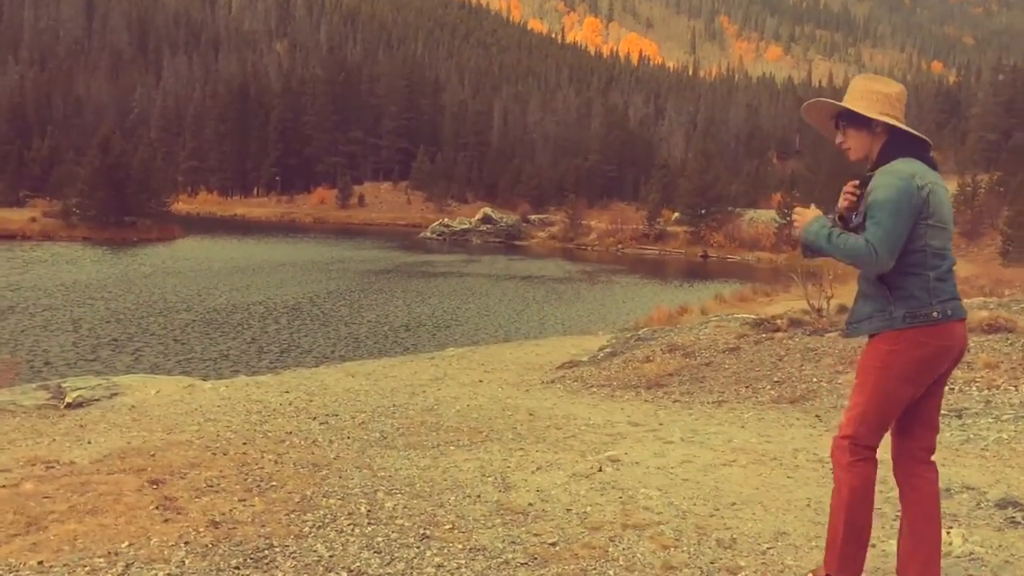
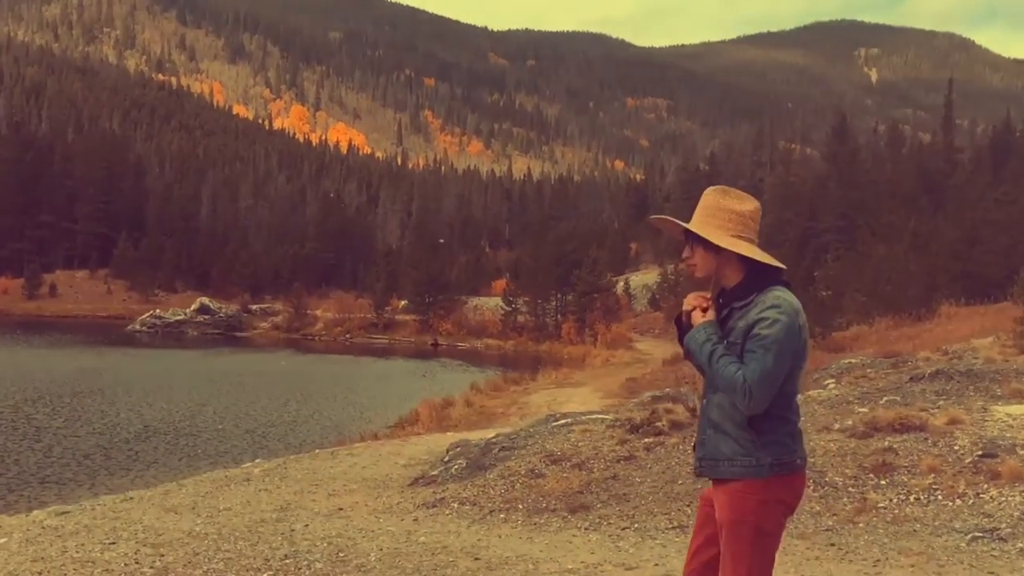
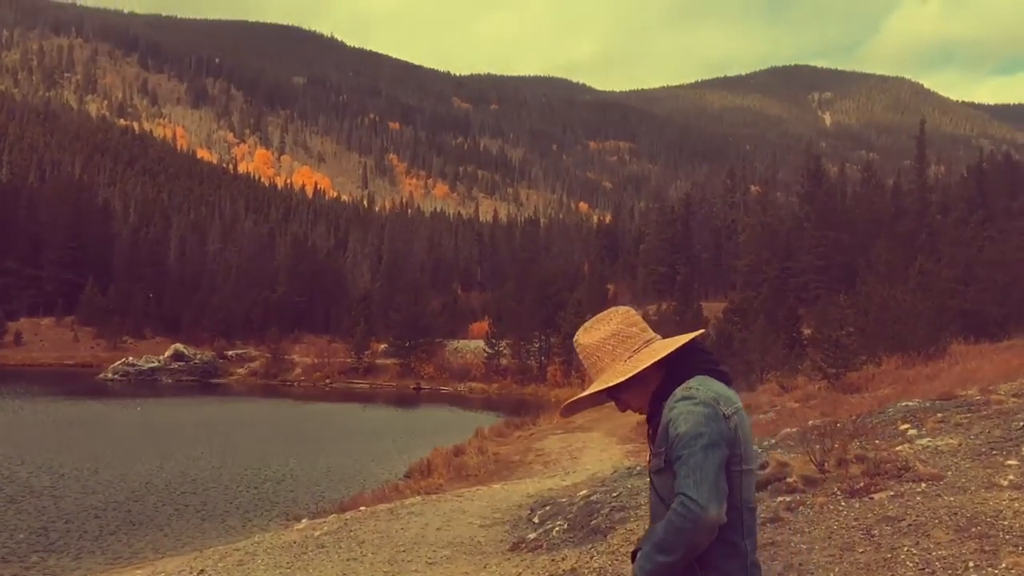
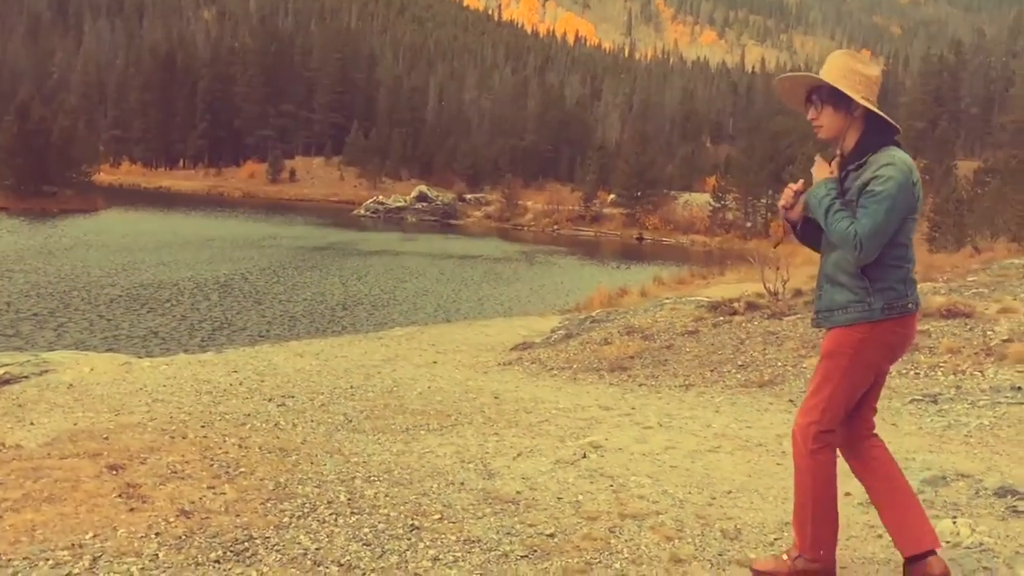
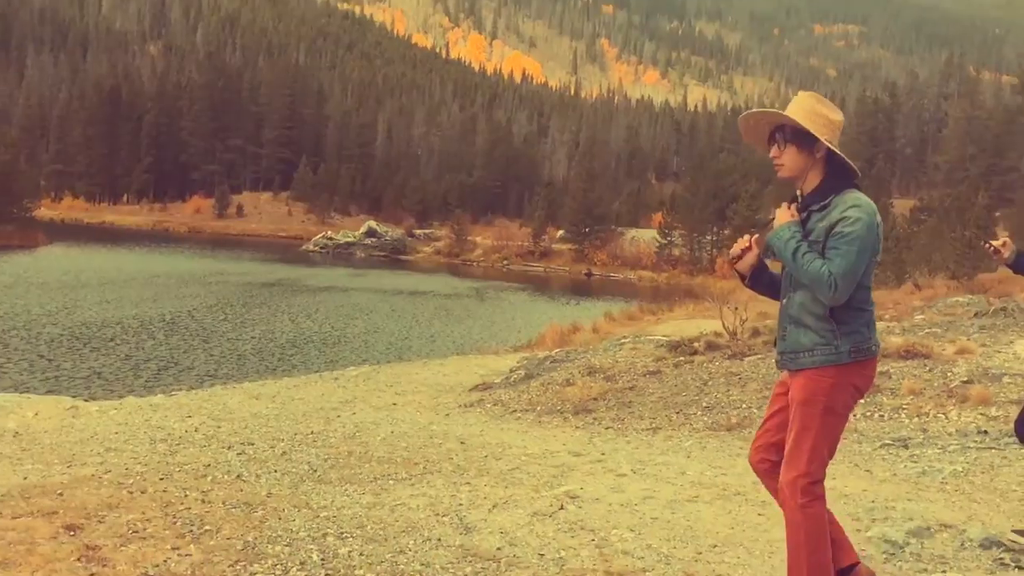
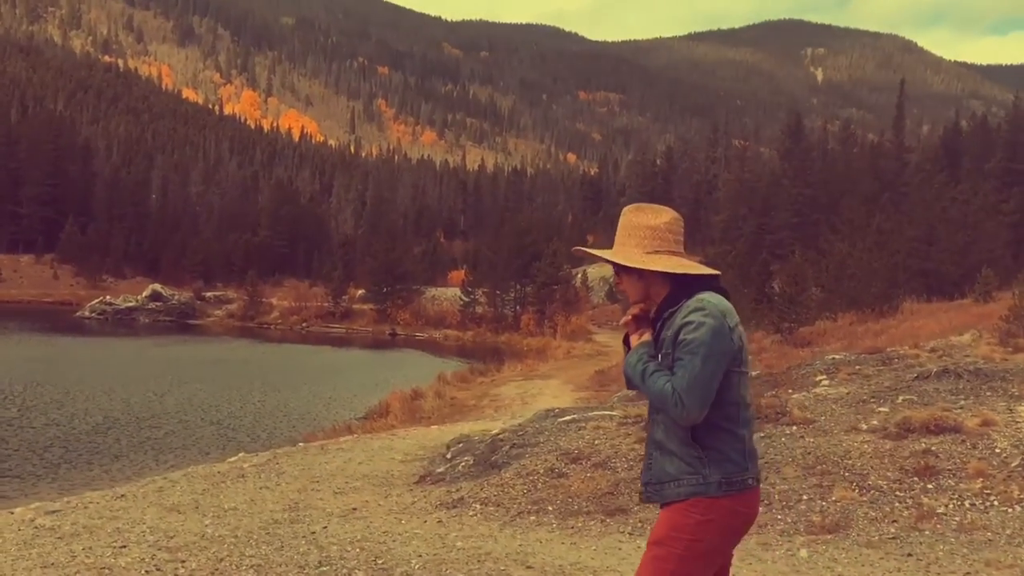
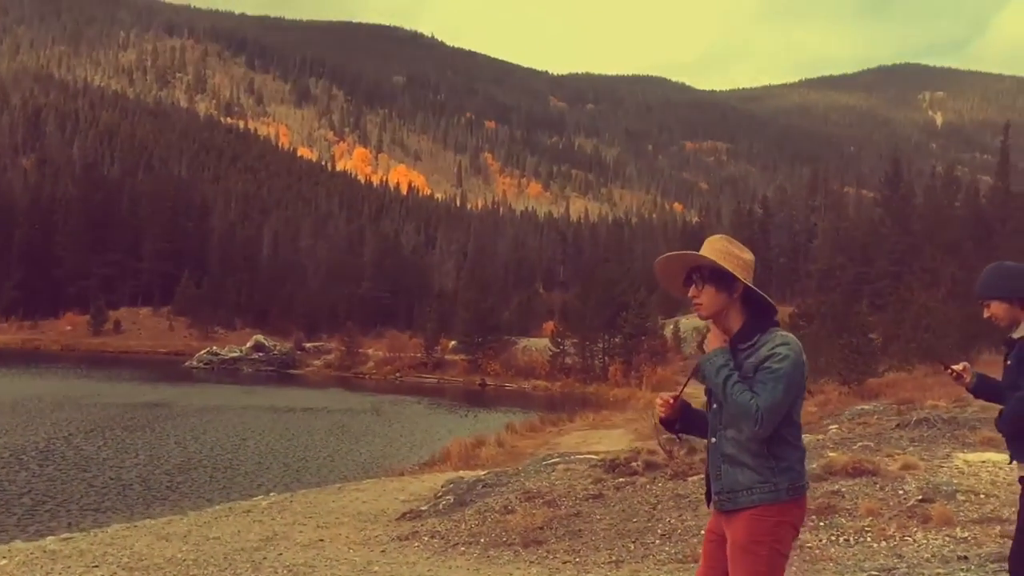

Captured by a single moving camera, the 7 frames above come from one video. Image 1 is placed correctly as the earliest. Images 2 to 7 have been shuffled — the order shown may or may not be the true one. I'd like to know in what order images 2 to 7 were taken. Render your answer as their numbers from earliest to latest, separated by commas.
4, 5, 7, 2, 6, 3
